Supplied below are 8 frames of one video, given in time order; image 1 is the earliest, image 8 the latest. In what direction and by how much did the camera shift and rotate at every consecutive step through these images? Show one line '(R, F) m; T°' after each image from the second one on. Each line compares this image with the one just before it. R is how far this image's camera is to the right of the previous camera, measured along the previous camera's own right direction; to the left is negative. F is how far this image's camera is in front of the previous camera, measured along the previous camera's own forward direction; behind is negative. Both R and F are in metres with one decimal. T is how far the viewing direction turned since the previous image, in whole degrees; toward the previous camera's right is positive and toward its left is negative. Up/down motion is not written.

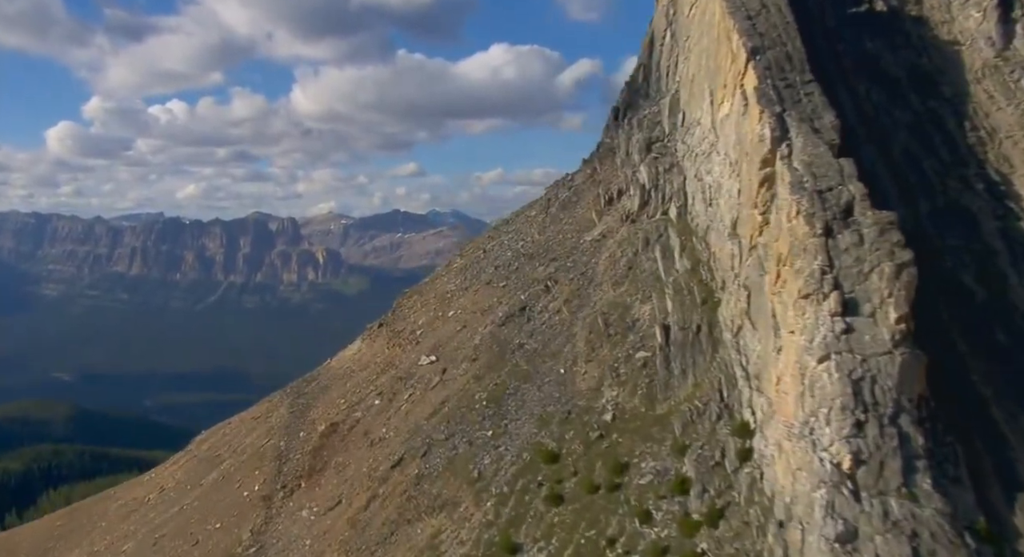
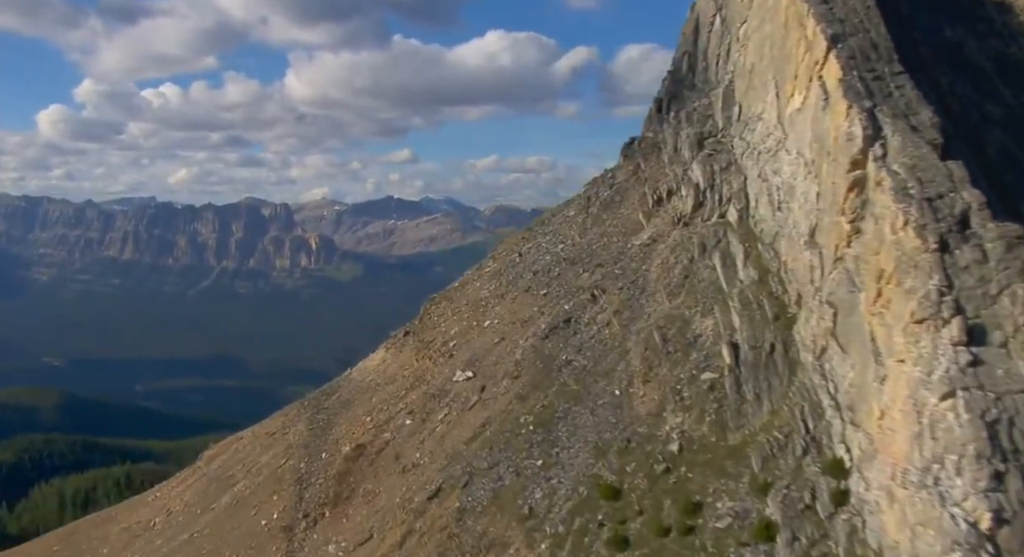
(-2.9, +5.1) m; 0°
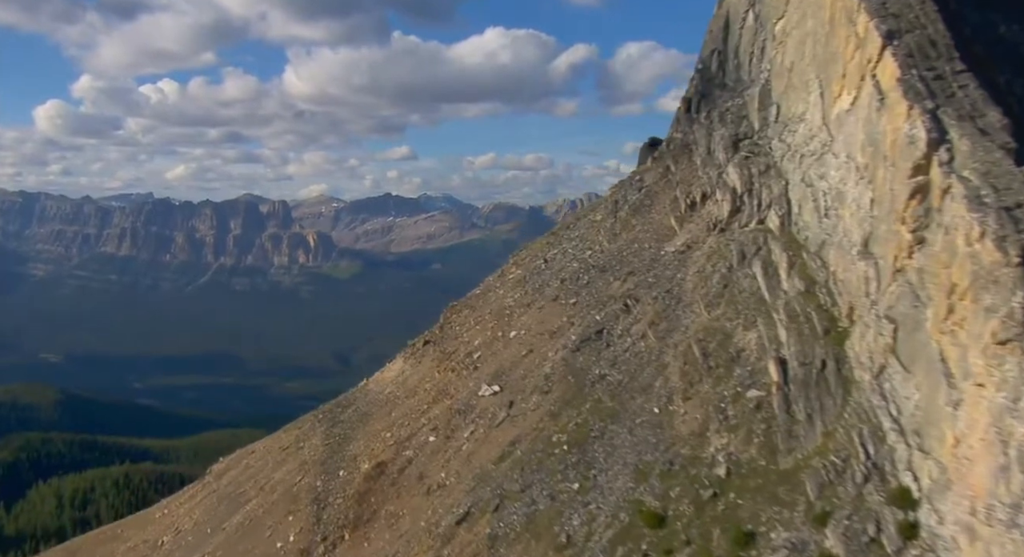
(-1.7, +2.7) m; 0°
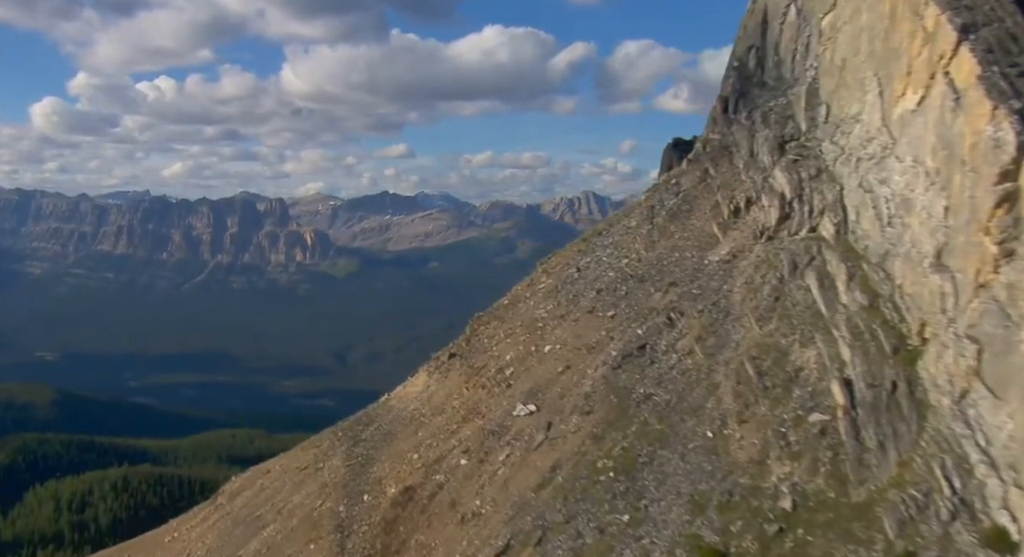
(-2.0, +3.3) m; 0°
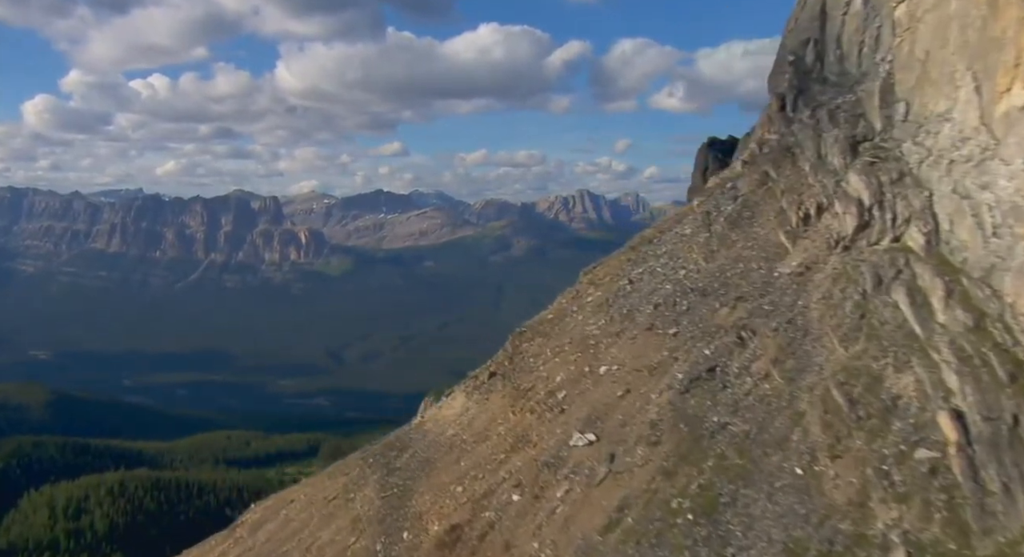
(-2.8, +4.5) m; 0°
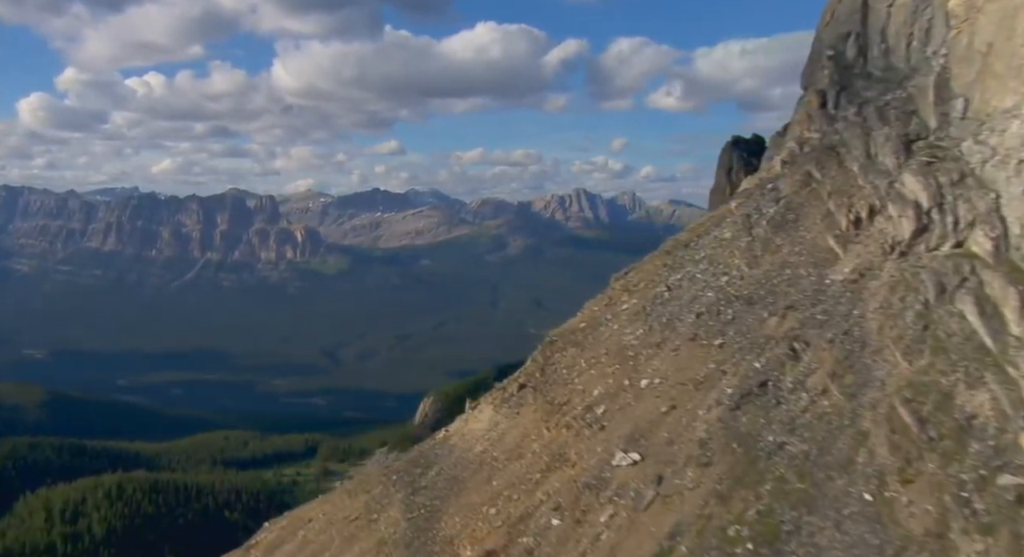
(-1.8, +2.8) m; 0°
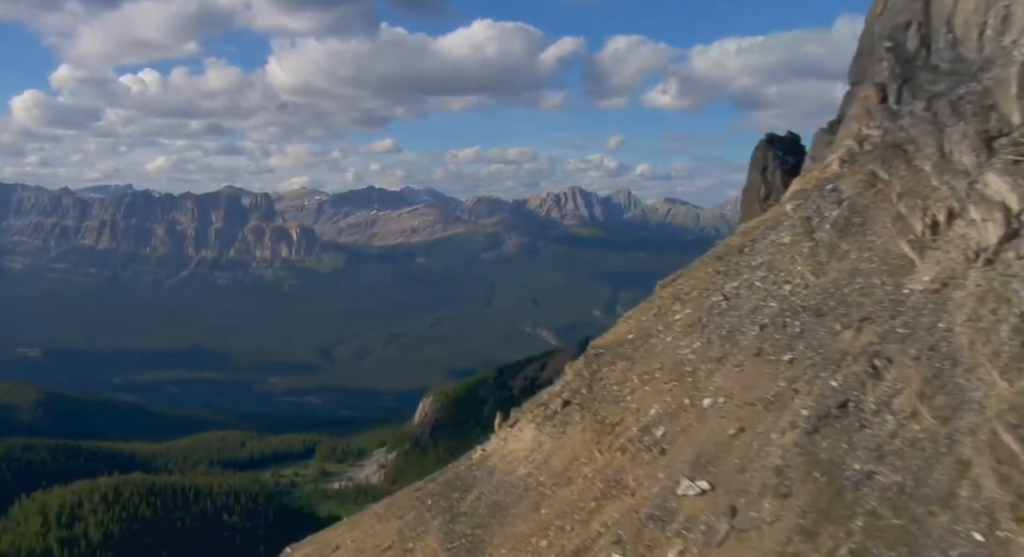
(-2.4, +3.7) m; 0°
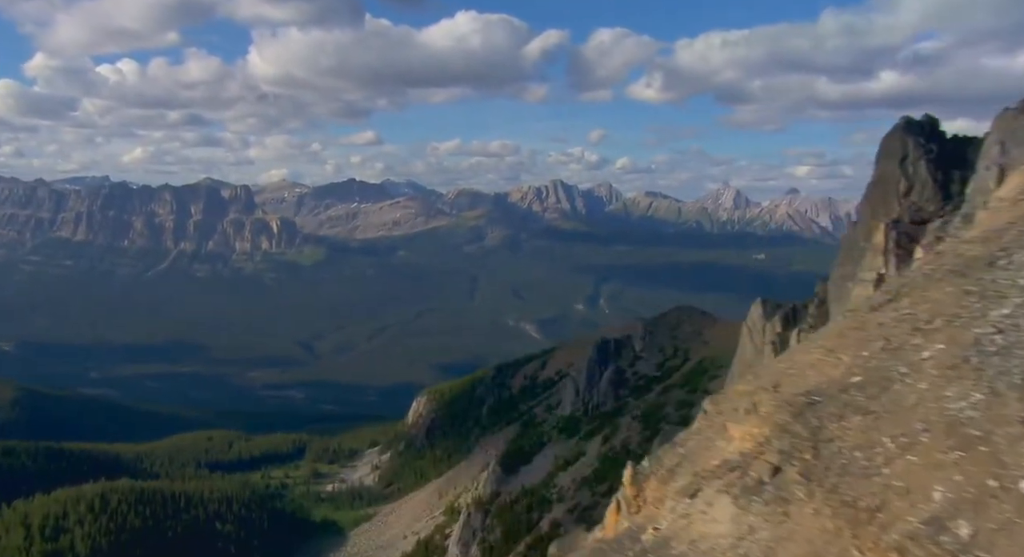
(-7.6, +12.2) m; +1°
